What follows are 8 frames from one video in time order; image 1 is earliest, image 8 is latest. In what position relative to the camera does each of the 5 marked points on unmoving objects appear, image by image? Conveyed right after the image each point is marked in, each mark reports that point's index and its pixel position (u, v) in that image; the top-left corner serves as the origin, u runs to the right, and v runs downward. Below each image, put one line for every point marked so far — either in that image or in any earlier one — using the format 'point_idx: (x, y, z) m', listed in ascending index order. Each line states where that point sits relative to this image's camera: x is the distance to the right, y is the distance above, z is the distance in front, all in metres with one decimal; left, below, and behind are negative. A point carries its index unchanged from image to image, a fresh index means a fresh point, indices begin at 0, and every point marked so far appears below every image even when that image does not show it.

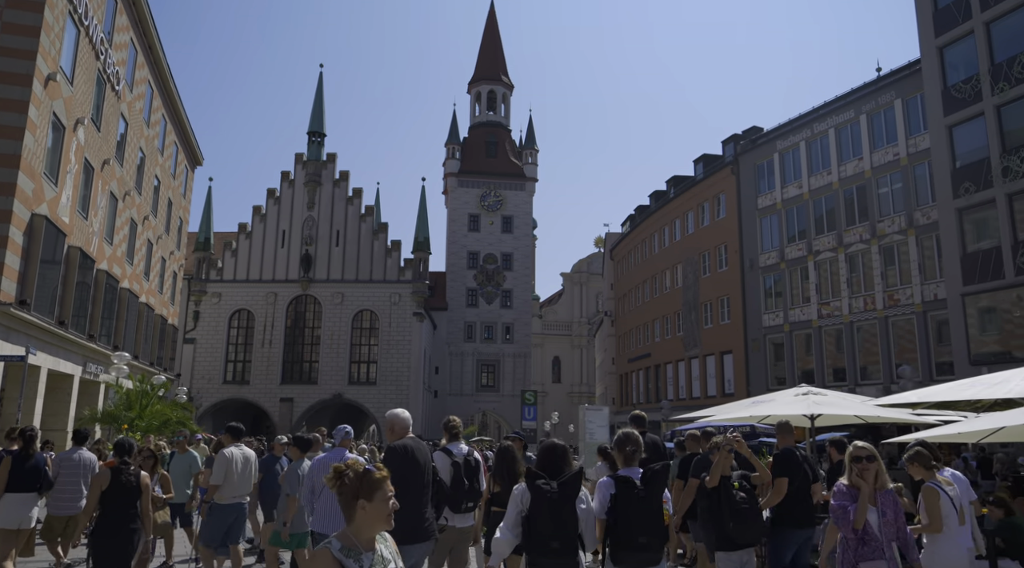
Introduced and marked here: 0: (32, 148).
0: (-11.6, +3.3, +18.5) m
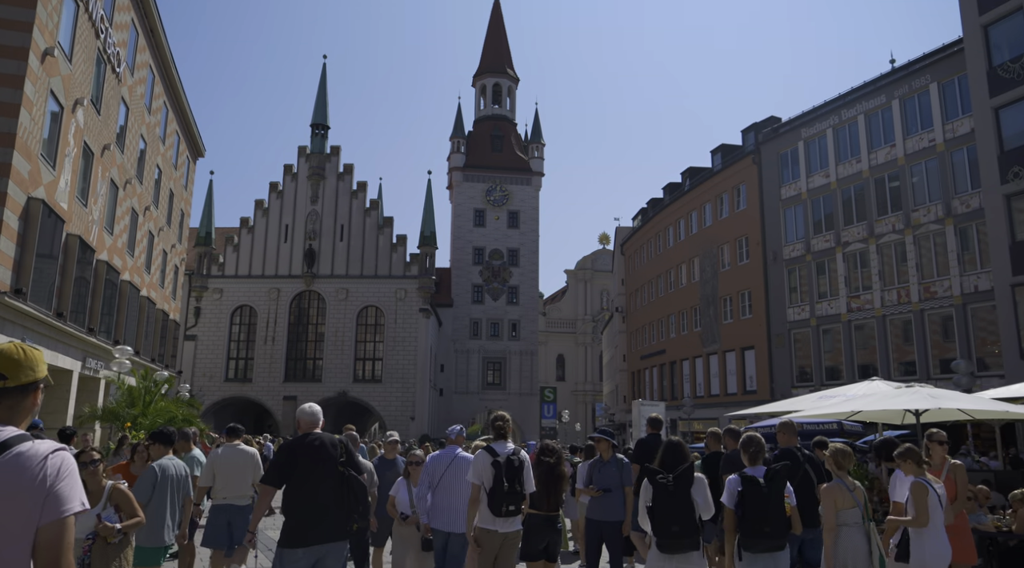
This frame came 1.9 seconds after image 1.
0: (-11.0, +3.6, +17.3) m
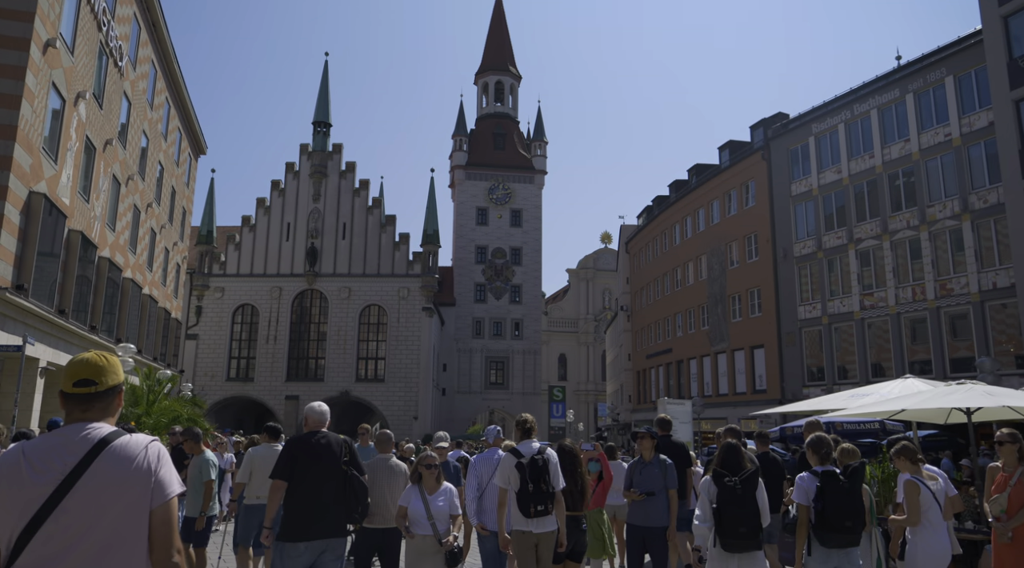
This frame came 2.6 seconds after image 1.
0: (-10.7, +3.7, +16.9) m
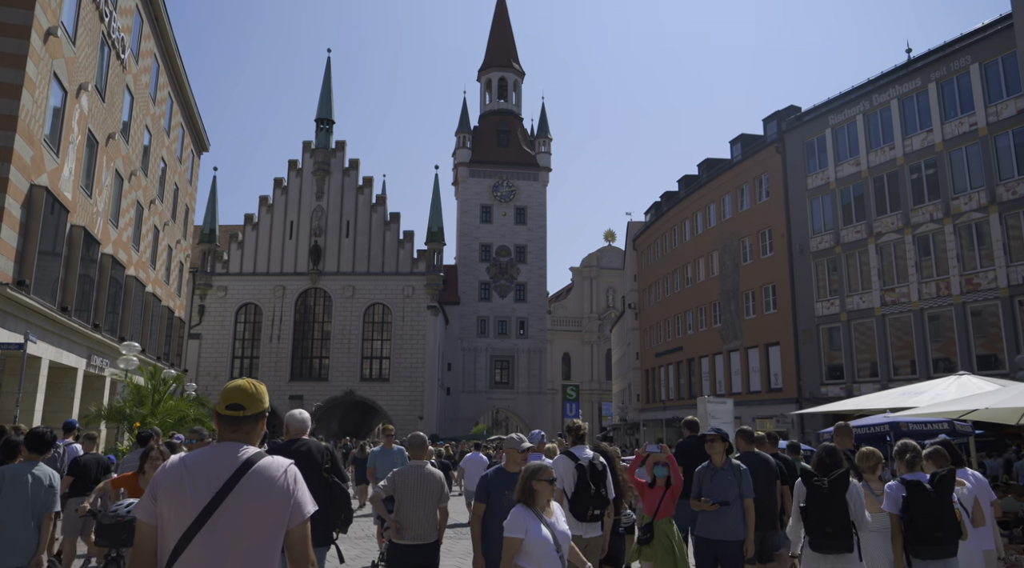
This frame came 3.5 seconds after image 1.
0: (-10.3, +3.7, +16.3) m
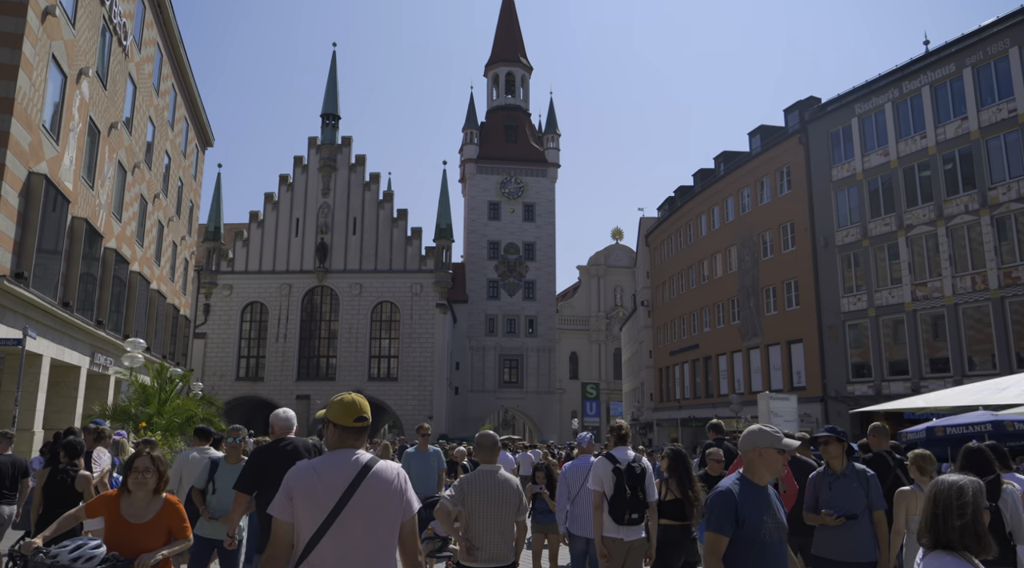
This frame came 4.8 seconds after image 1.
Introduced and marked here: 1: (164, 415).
0: (-9.8, +3.9, +15.4) m
1: (-8.3, -3.1, +18.2) m
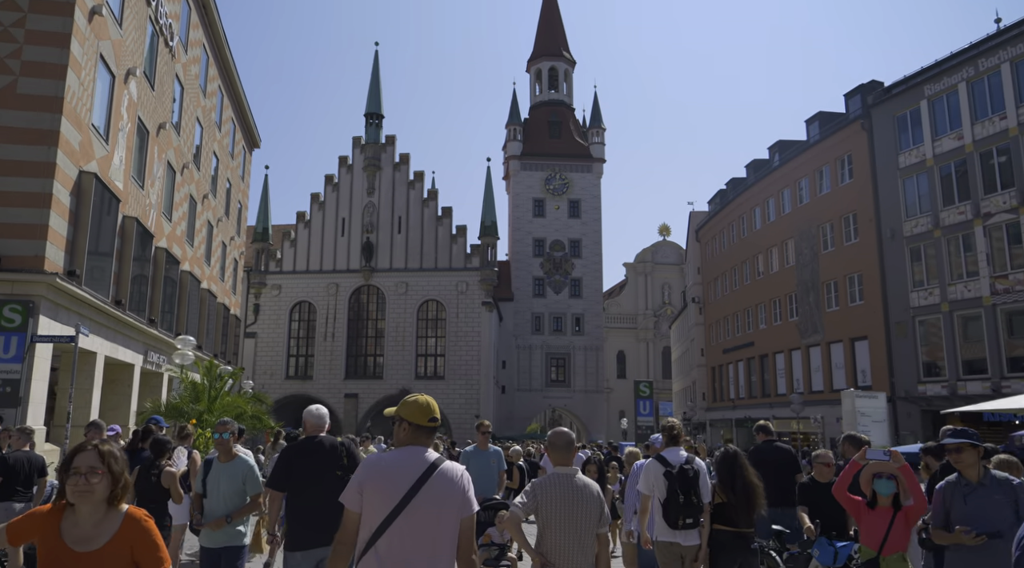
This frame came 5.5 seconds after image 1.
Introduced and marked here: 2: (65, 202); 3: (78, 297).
0: (-8.7, +3.9, +15.3) m
1: (-7.0, -3.1, +17.9) m
2: (-8.8, +1.6, +15.1) m
3: (-8.8, -0.3, +15.5) m
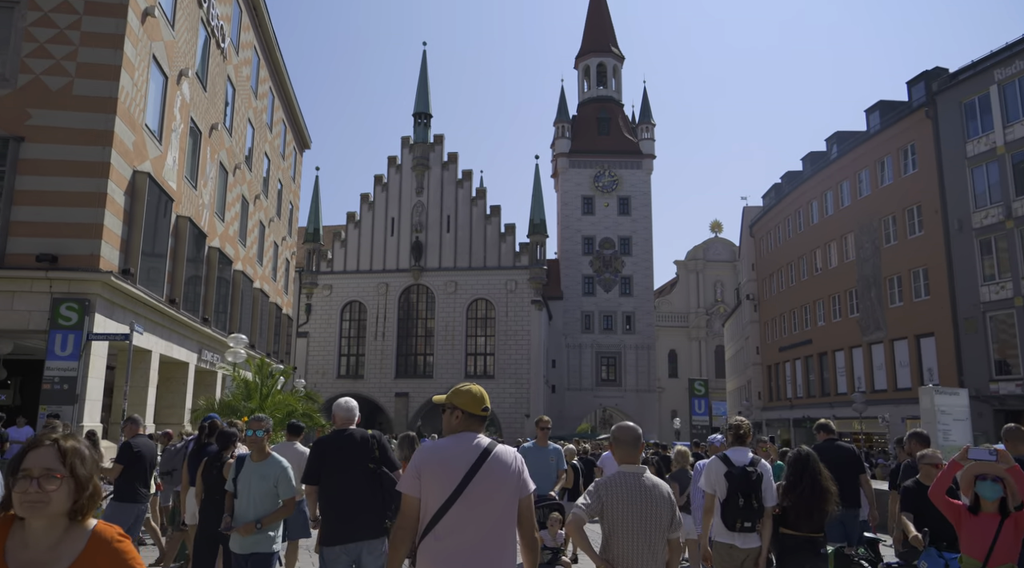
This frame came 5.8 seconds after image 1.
0: (-7.7, +3.9, +15.5) m
1: (-5.8, -3.0, +18.0) m
2: (-7.9, +1.6, +15.3) m
3: (-7.8, -0.3, +15.7) m
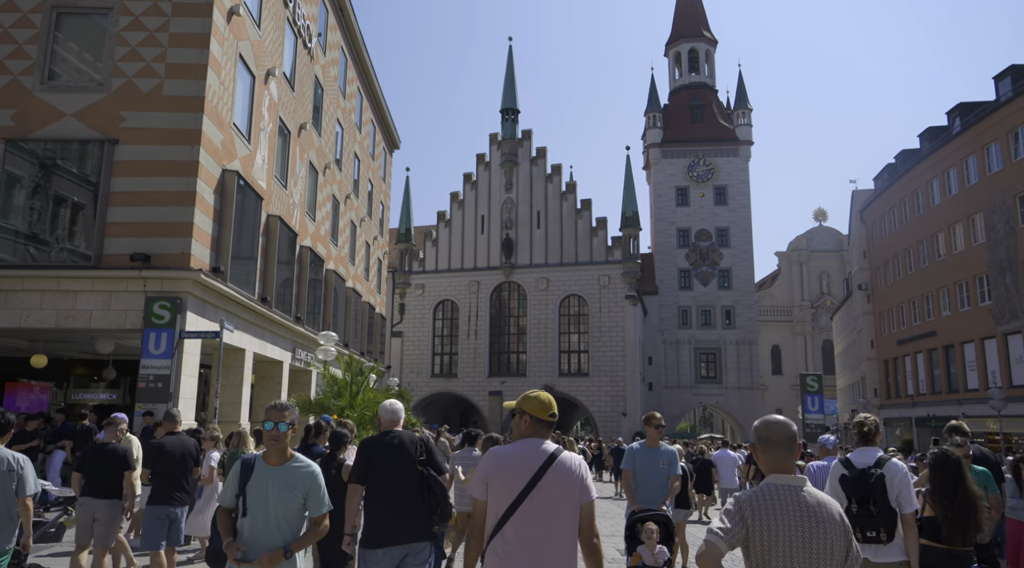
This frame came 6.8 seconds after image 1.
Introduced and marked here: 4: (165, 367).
0: (-5.9, +3.9, +15.4) m
1: (-3.6, -3.0, +17.7) m
2: (-6.0, +1.7, +15.3) m
3: (-5.9, -0.3, +15.6) m
4: (-6.3, -1.5, +13.8) m
